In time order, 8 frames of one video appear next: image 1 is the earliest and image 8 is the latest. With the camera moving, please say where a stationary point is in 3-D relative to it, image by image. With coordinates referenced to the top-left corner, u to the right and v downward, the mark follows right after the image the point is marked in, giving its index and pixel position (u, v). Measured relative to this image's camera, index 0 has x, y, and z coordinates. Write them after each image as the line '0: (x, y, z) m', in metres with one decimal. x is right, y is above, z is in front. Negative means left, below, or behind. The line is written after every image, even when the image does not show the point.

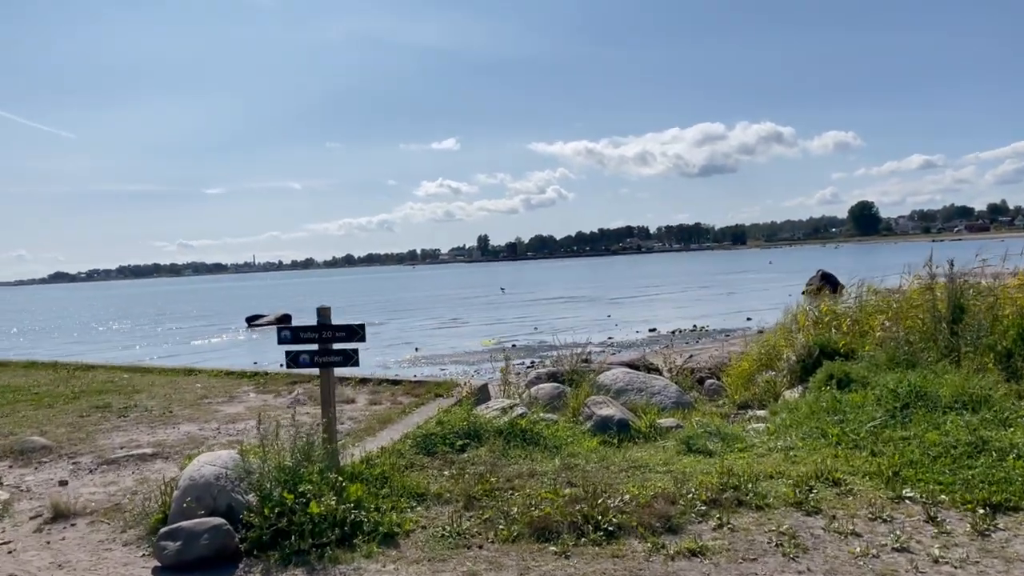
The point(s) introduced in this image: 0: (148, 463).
0: (-3.8, -1.8, +8.5) m
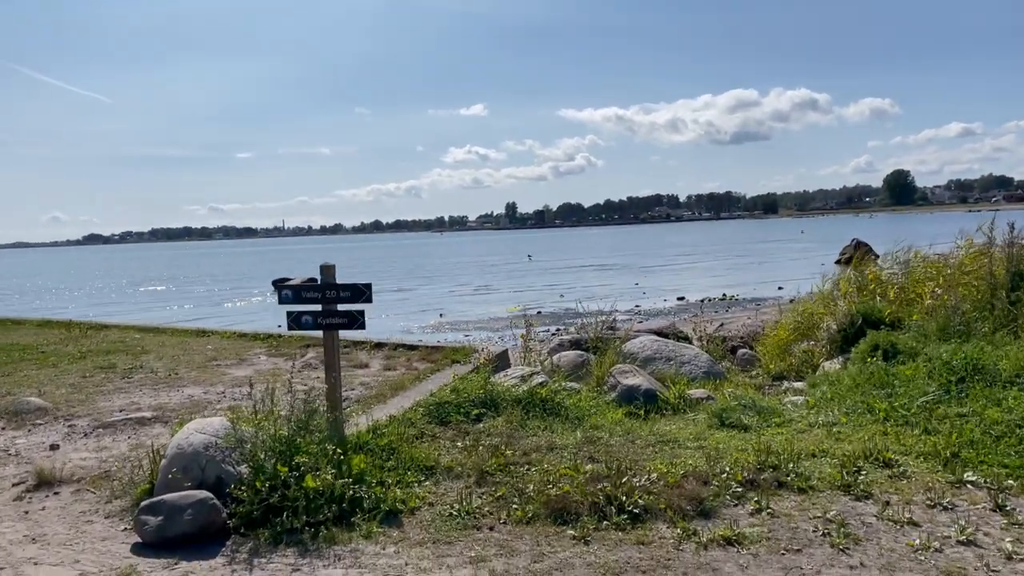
0: (-3.6, -1.4, +8.1) m
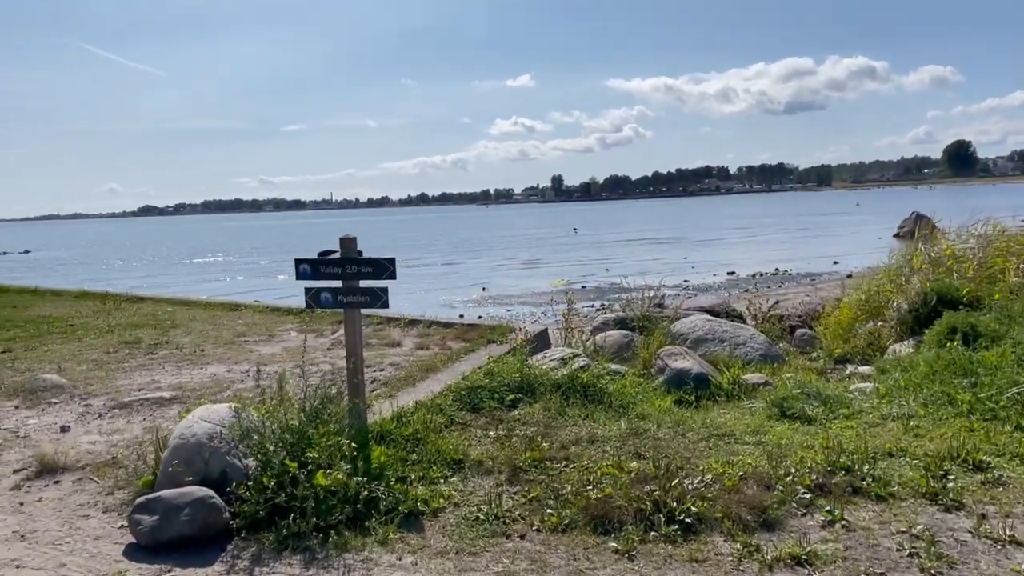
0: (-3.2, -1.1, +7.6) m
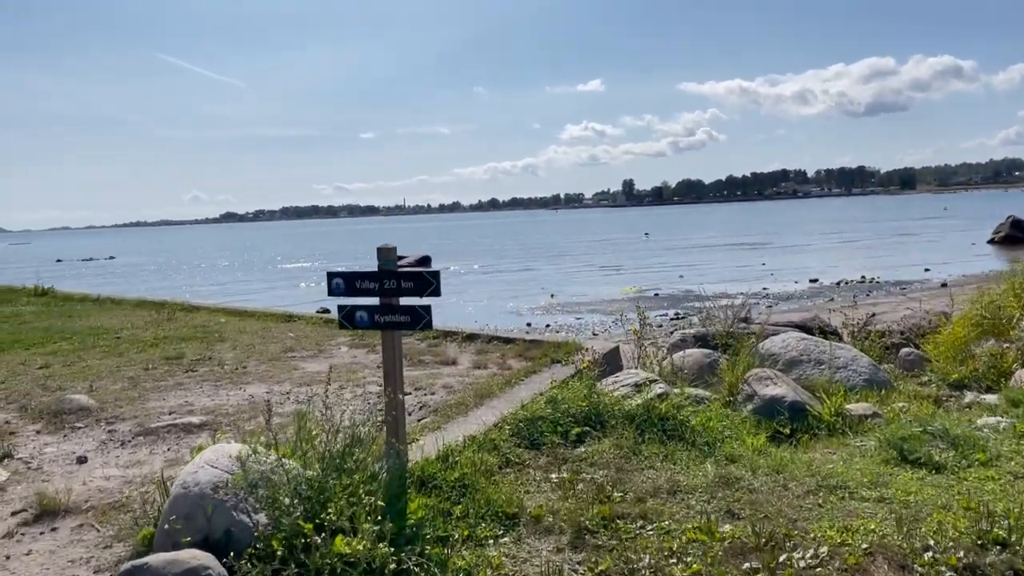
0: (-2.7, -1.2, +6.9) m
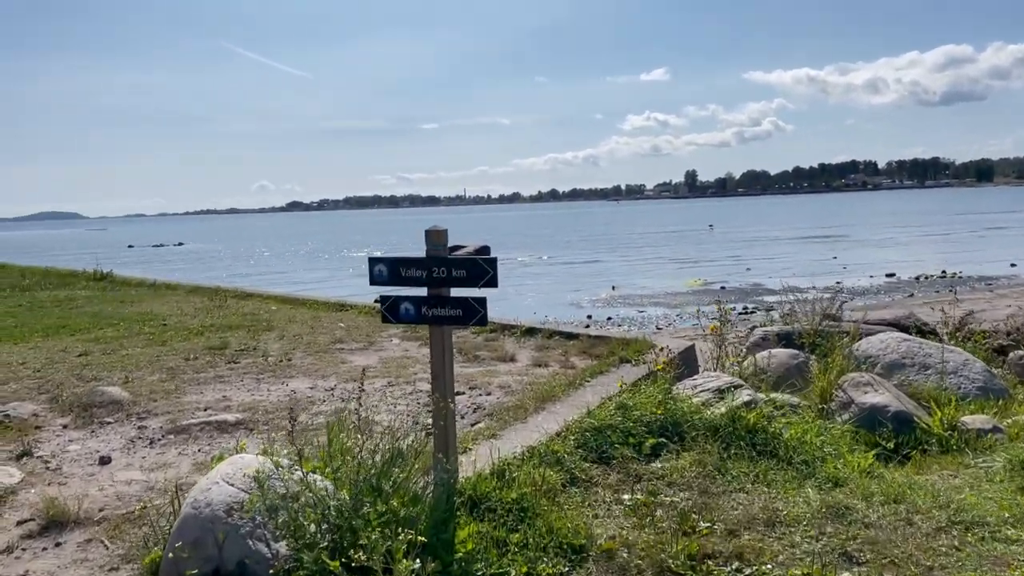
0: (-2.2, -1.1, +6.3) m
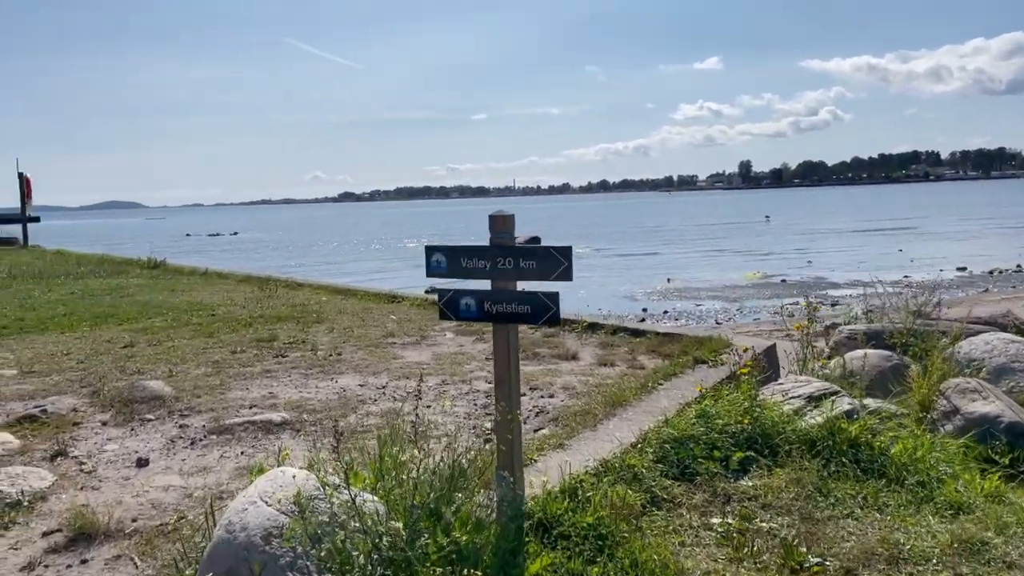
0: (-1.7, -1.1, +5.9) m
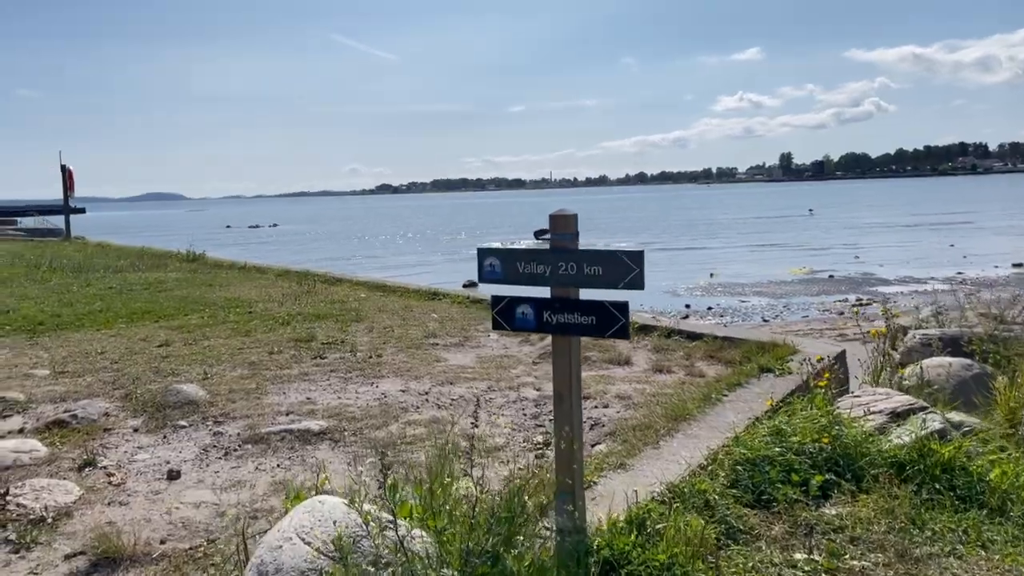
0: (-1.4, -1.1, +5.5) m
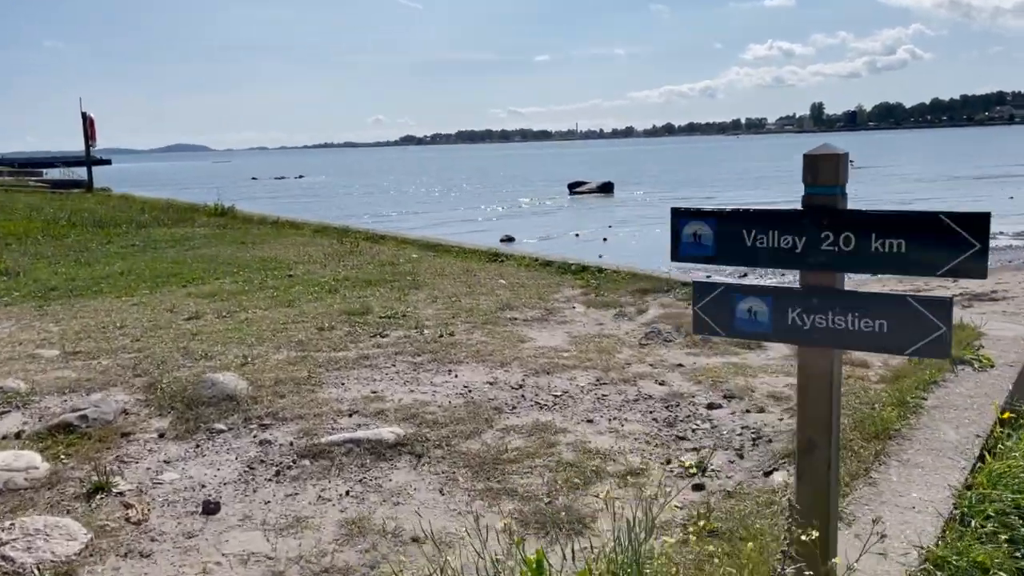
0: (-0.7, -0.9, +4.2) m
